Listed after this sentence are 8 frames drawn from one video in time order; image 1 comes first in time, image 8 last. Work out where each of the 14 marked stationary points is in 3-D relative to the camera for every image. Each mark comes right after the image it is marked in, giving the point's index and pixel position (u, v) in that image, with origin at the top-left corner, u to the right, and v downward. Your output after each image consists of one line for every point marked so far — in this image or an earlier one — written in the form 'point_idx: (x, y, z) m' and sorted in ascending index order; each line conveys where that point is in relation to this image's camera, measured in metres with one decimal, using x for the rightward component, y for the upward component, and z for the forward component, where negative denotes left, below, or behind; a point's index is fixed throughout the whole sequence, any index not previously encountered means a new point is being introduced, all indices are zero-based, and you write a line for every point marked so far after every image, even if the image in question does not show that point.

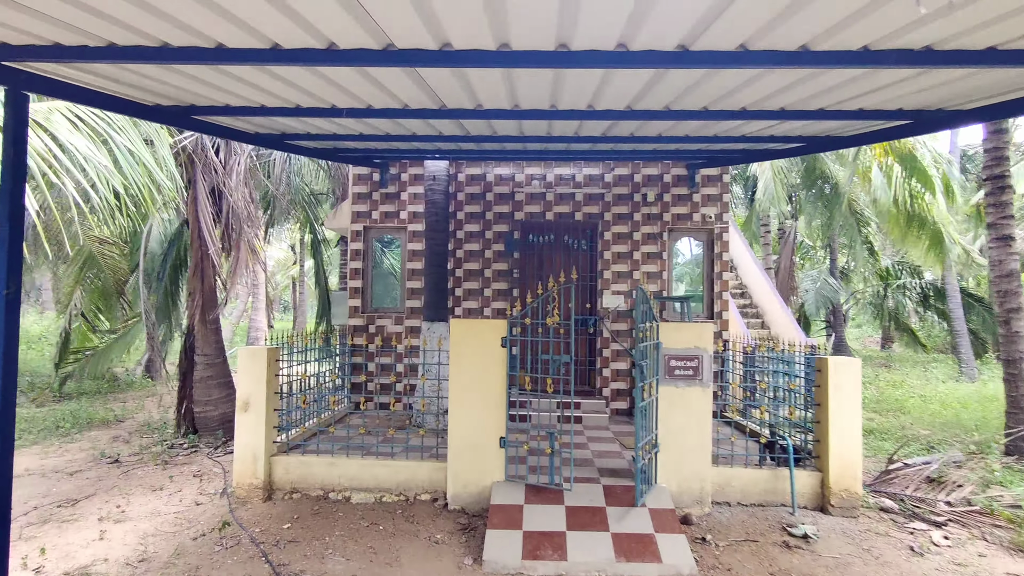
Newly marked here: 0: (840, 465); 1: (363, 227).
0: (+2.7, -1.4, +4.7) m
1: (-2.1, +0.9, +8.2) m
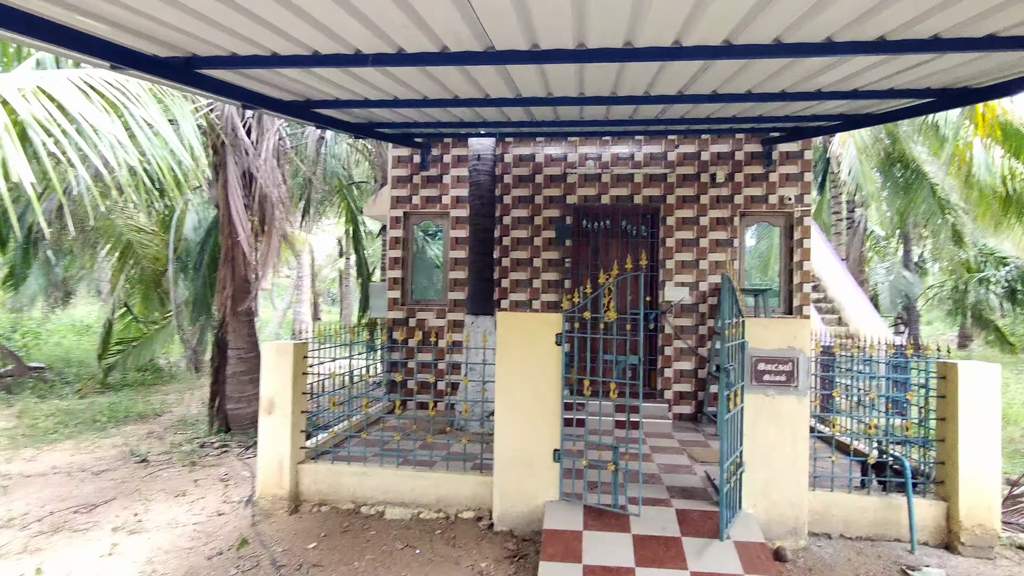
0: (+3.0, -1.4, +3.9) m
1: (-1.4, +1.0, +7.6) m
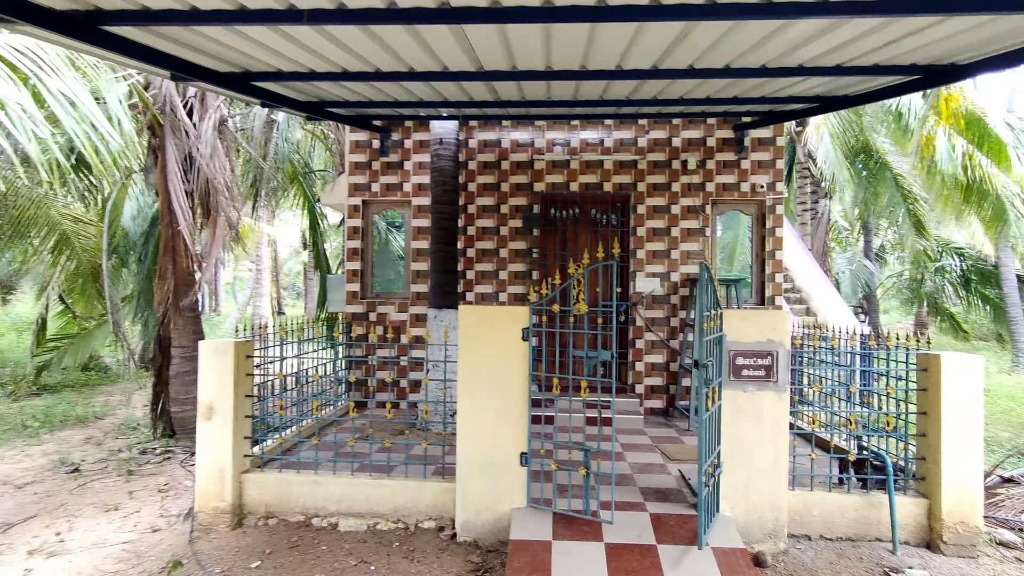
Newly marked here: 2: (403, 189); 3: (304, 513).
0: (+2.8, -1.3, +3.7) m
1: (-1.8, +1.1, +7.2) m
2: (-1.3, +1.2, +7.1) m
3: (-1.5, -1.6, +4.2) m
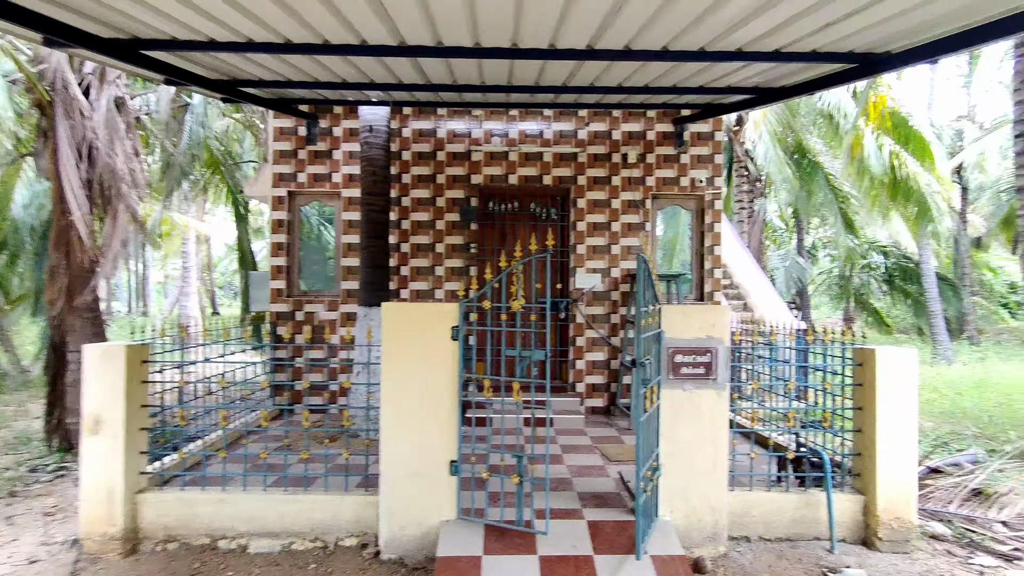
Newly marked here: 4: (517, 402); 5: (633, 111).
0: (+2.4, -1.3, +3.7) m
1: (-2.6, +1.1, +6.7) m
2: (-2.1, +1.2, +6.7) m
3: (-1.9, -1.6, +3.8) m
4: (0.0, -0.8, +4.2) m
5: (+1.4, +2.0, +6.7) m
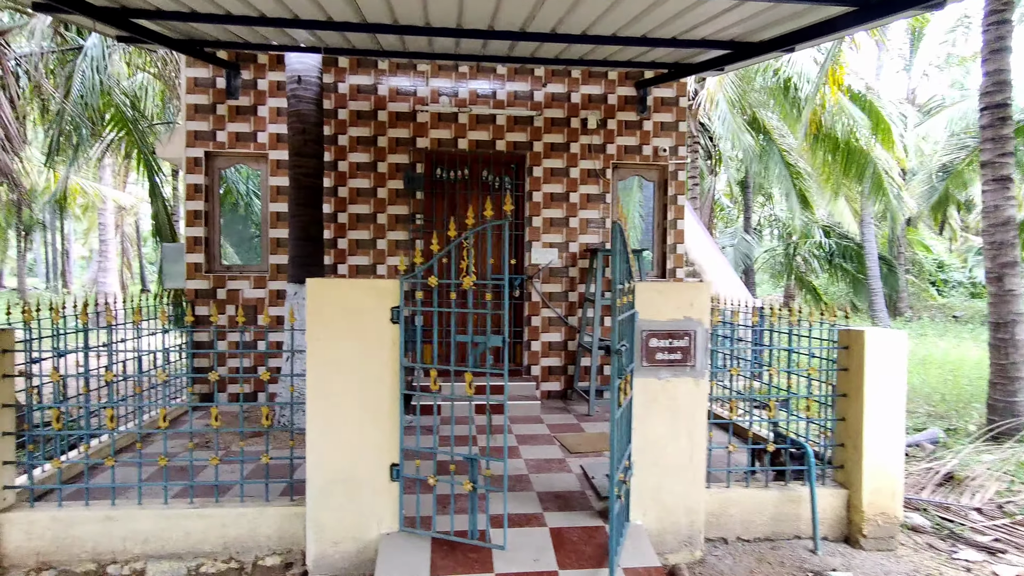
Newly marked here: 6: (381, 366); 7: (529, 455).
0: (+2.1, -1.1, +3.4) m
1: (-3.1, +1.4, +5.9) m
2: (-2.6, +1.5, +5.9) m
3: (-2.2, -1.4, +3.1) m
4: (-0.3, -0.7, +3.7) m
5: (+0.9, +2.3, +6.2) m
6: (-0.7, -0.4, +3.1) m
7: (+0.1, -1.2, +4.4) m
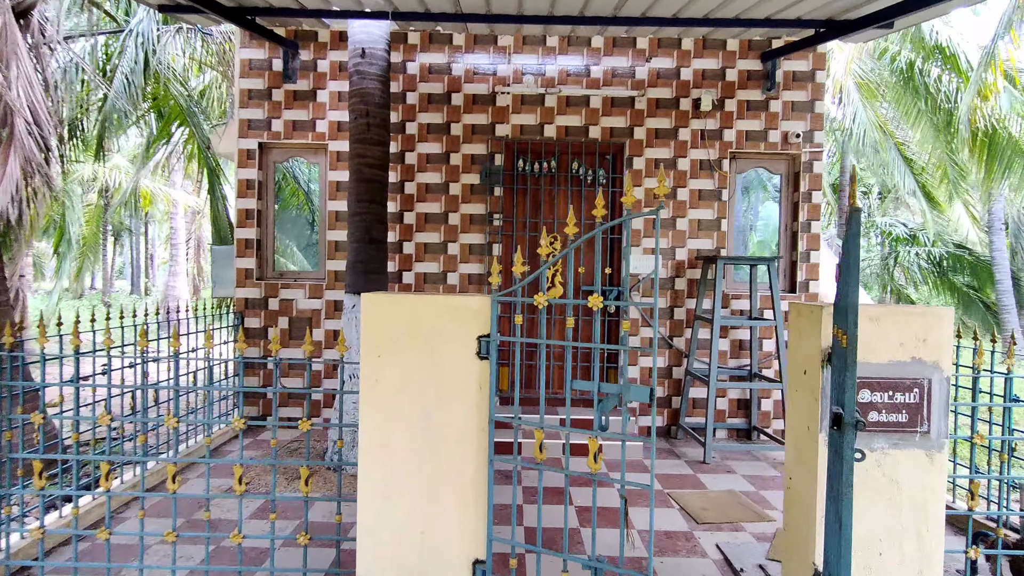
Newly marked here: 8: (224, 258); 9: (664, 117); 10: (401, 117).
0: (+2.6, -1.2, +2.2) m
1: (-2.3, +1.3, +5.2) m
2: (-1.7, +1.4, +5.2) m
3: (-1.7, -1.5, +2.3) m
4: (+0.3, -0.7, +2.7) m
5: (+1.7, +2.1, +5.1) m
6: (-0.2, -0.5, +2.2) m
7: (+0.8, -1.4, +3.4) m
8: (-2.5, +0.3, +5.2) m
9: (+1.3, +1.5, +5.1) m
10: (-1.0, +1.5, +5.2) m
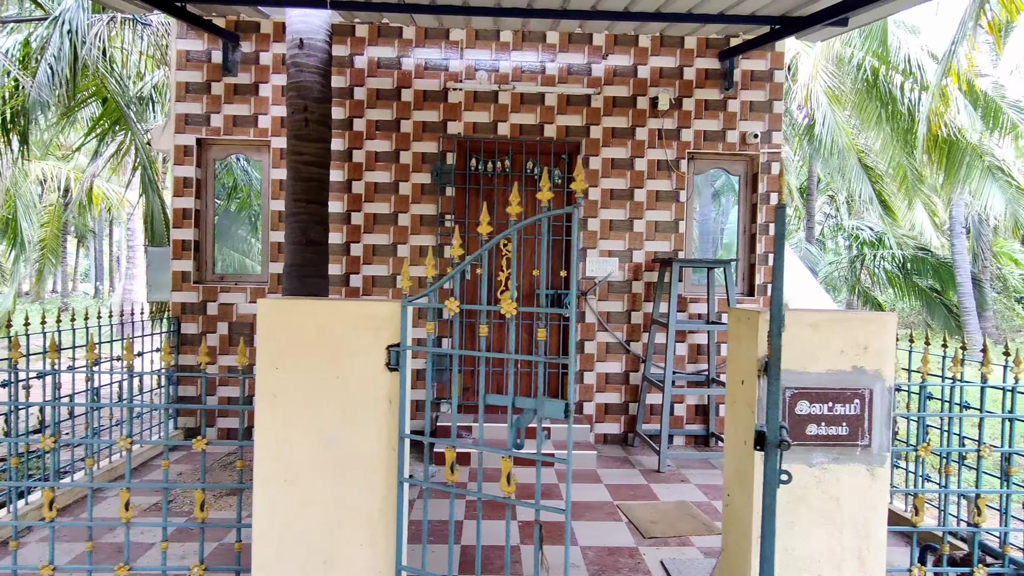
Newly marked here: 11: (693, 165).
0: (+2.3, -1.2, +2.1) m
1: (-2.7, +1.2, +5.0) m
2: (-2.1, +1.4, +4.9) m
3: (-2.0, -1.5, +2.1) m
4: (0.0, -0.8, +2.5) m
5: (+1.3, +2.1, +5.0) m
6: (-0.5, -0.5, +2.0) m
7: (+0.4, -1.4, +3.2) m
8: (-2.9, +0.2, +4.9) m
9: (+0.9, +1.5, +5.0) m
10: (-1.4, +1.5, +5.0) m
11: (+1.6, +1.1, +5.1) m
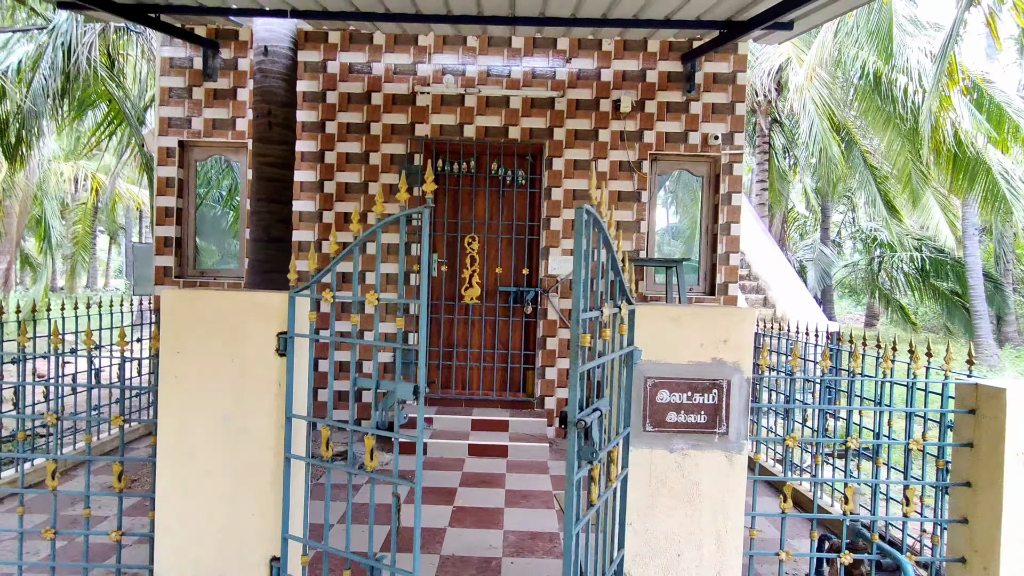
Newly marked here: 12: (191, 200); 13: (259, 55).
0: (+1.9, -1.2, +2.2) m
1: (-3.0, +1.3, +5.2) m
2: (-2.4, +1.4, +5.2) m
3: (-2.5, -1.5, +2.3) m
4: (-0.5, -0.7, +2.7) m
5: (+1.0, +2.1, +5.1) m
6: (-0.9, -0.5, +2.1) m
7: (0.0, -1.4, +3.3) m
8: (-3.3, +0.3, +5.2) m
9: (+0.6, +1.5, +5.1) m
10: (-1.7, +1.5, +5.2) m
11: (+1.3, +1.1, +5.2) m
12: (-2.9, +0.8, +5.3) m
13: (-1.8, +1.7, +4.3) m
